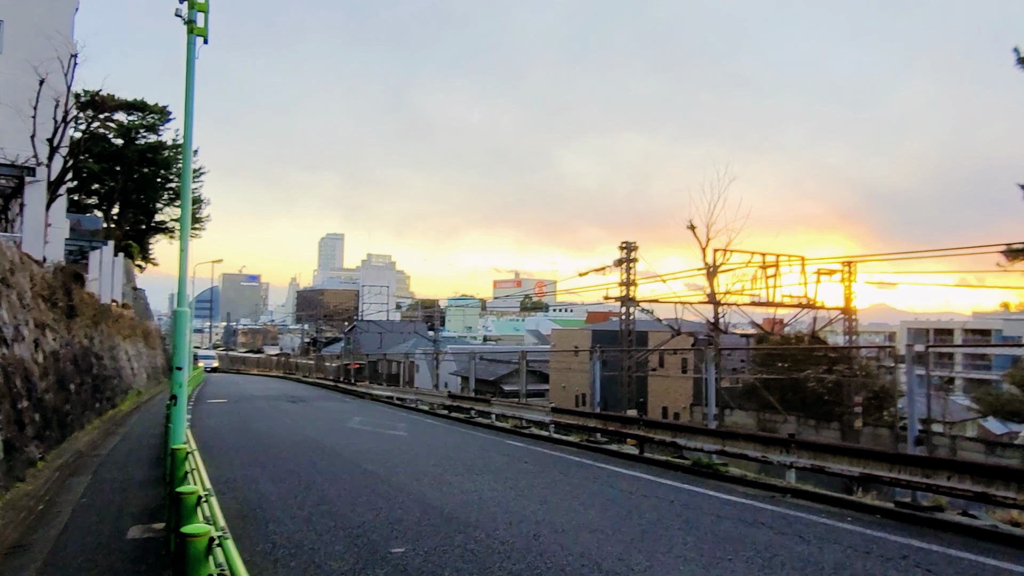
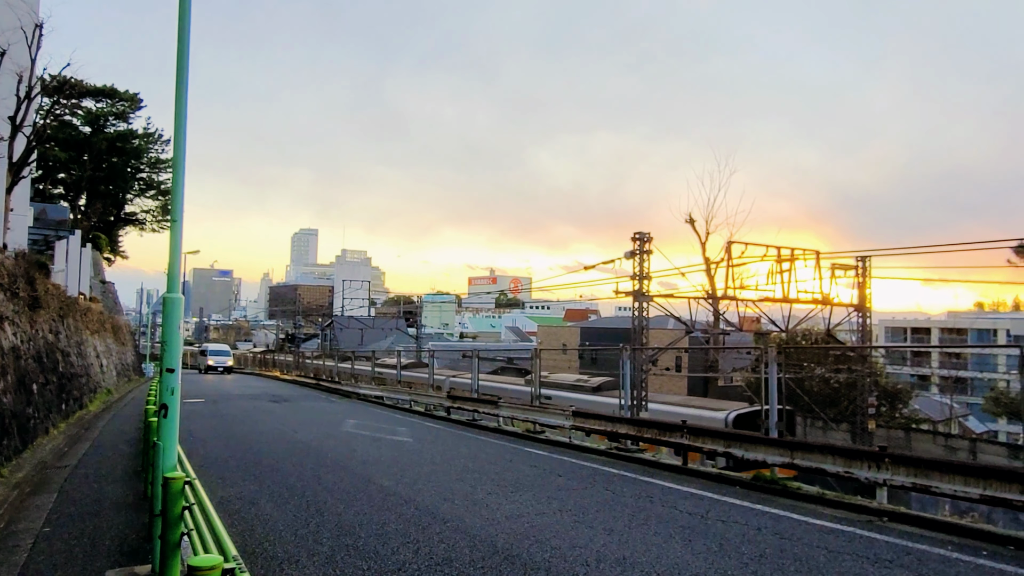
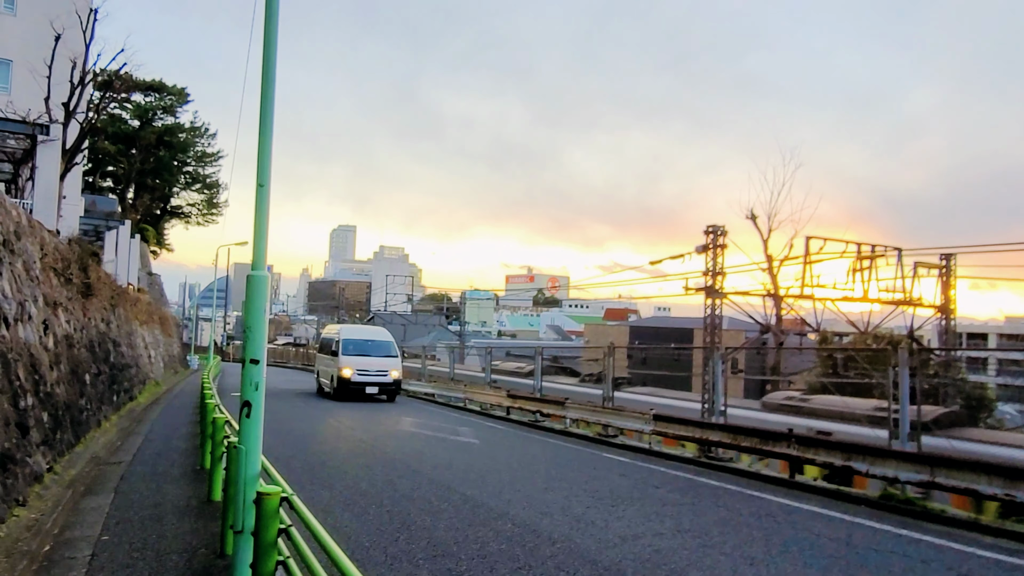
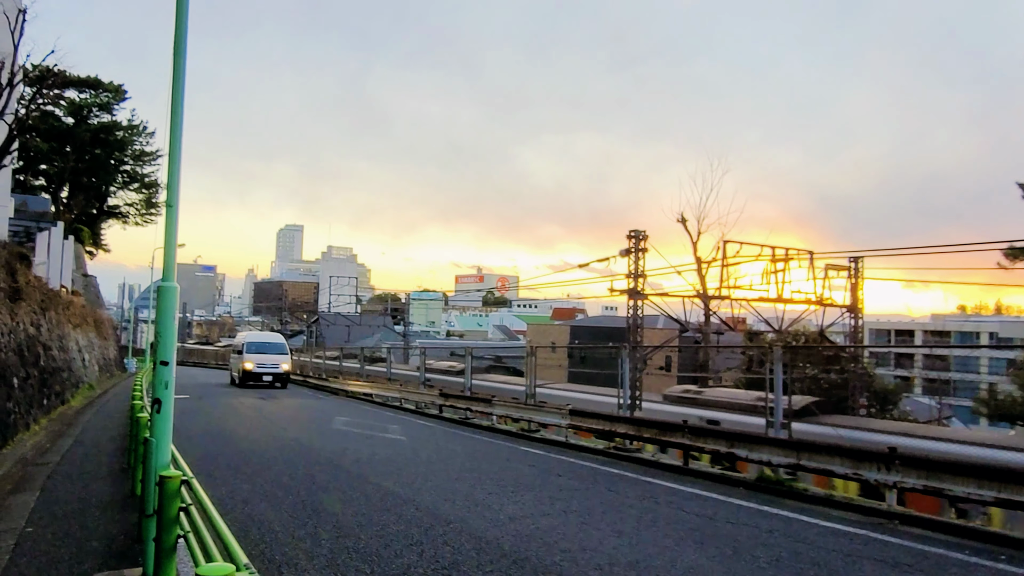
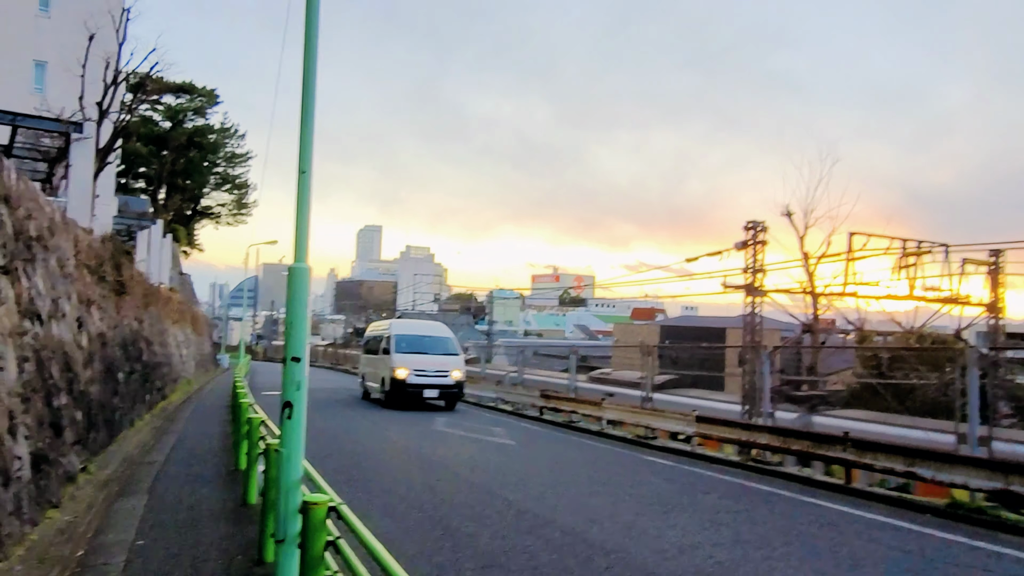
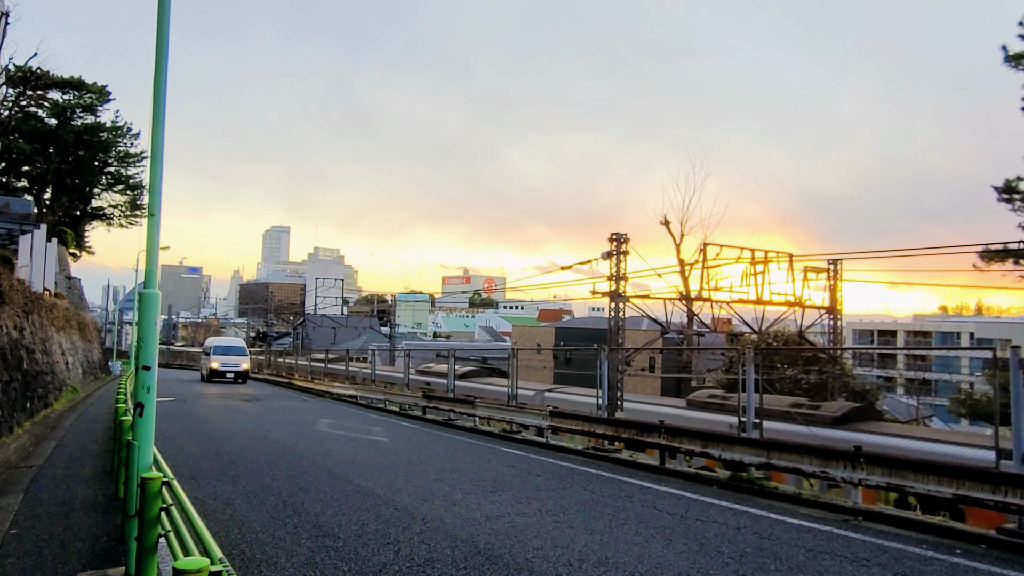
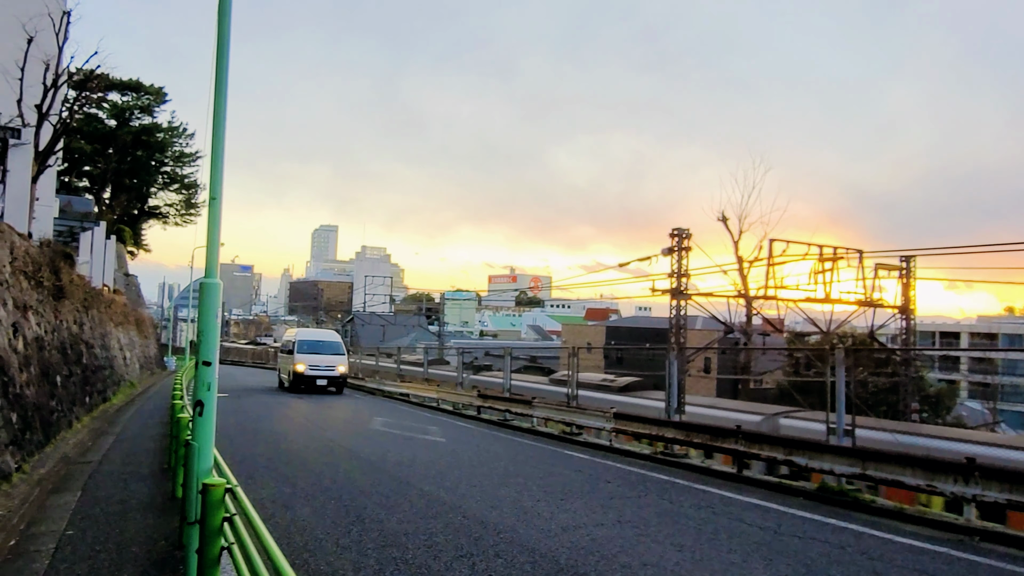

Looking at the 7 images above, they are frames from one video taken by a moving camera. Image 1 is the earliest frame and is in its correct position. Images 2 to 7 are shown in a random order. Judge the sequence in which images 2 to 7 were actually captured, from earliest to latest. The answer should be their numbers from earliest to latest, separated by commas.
2, 6, 4, 7, 3, 5
